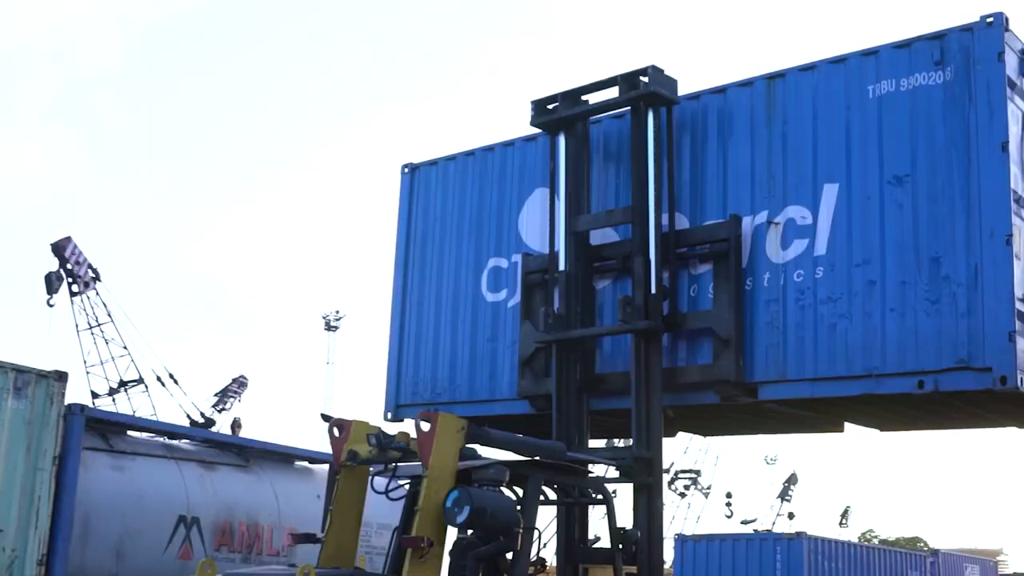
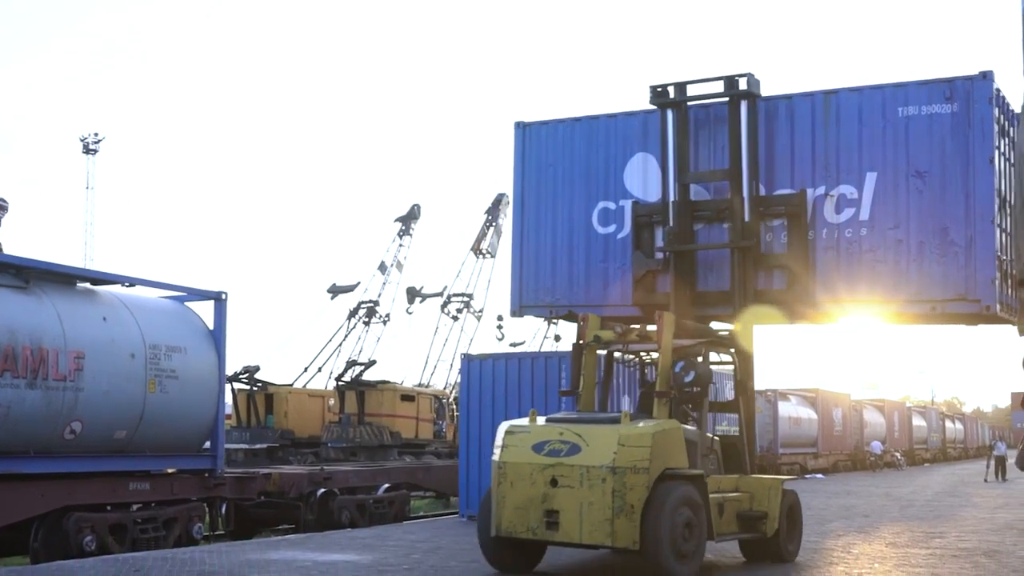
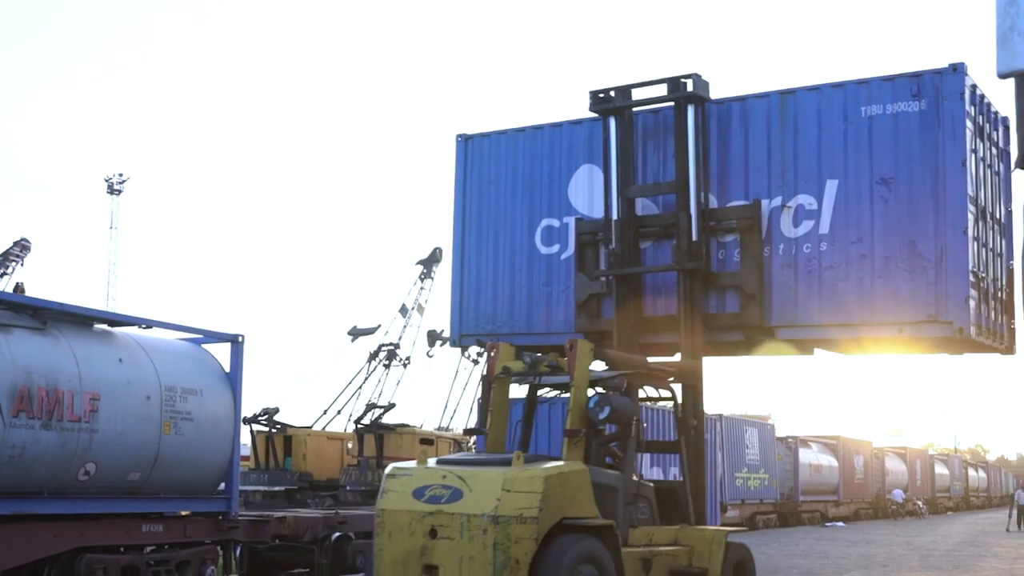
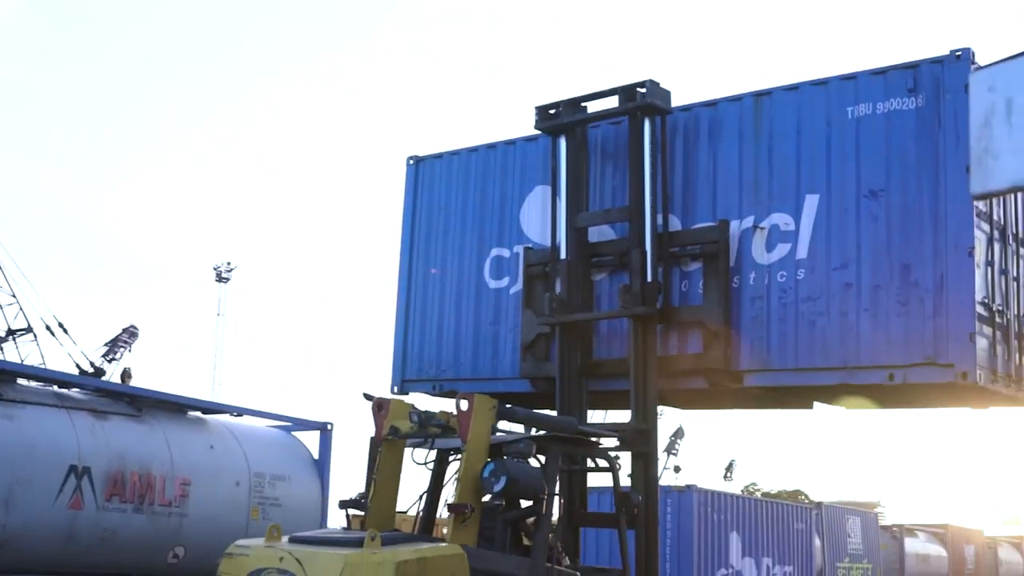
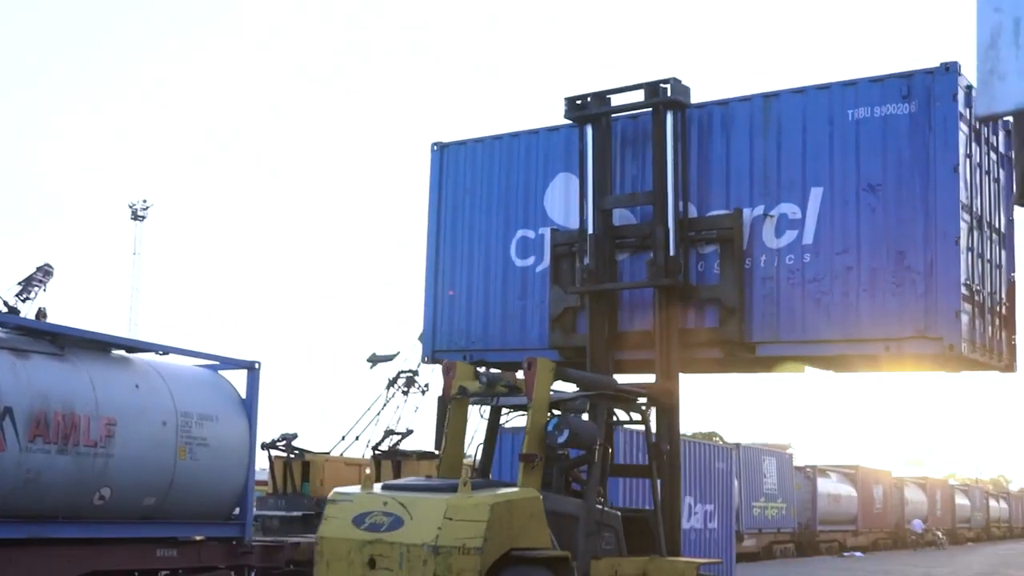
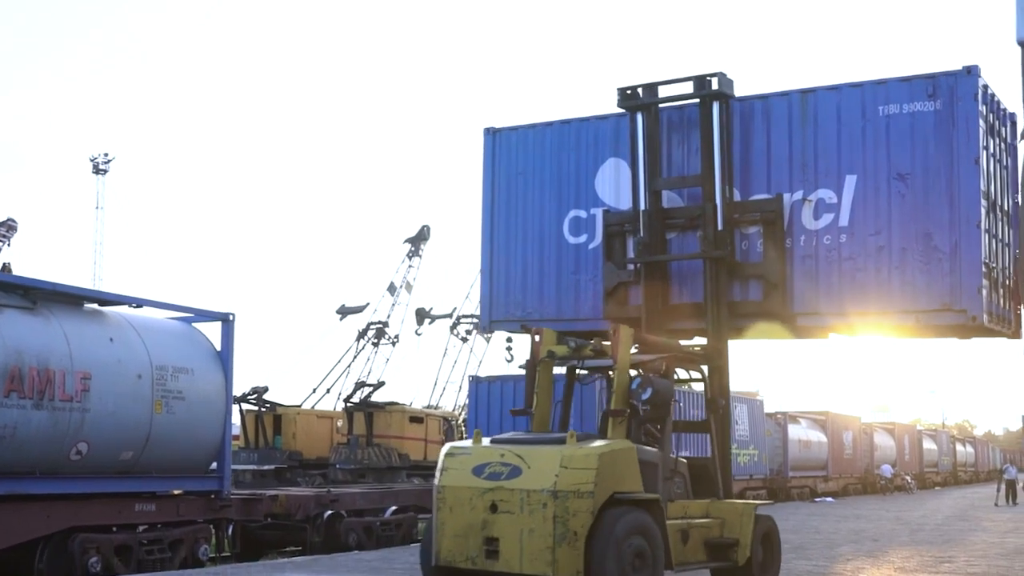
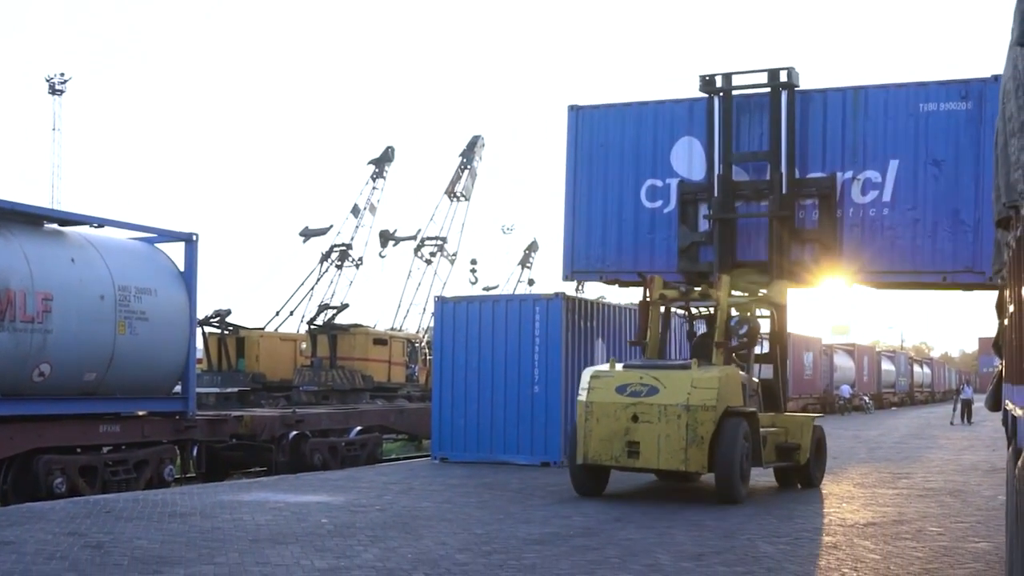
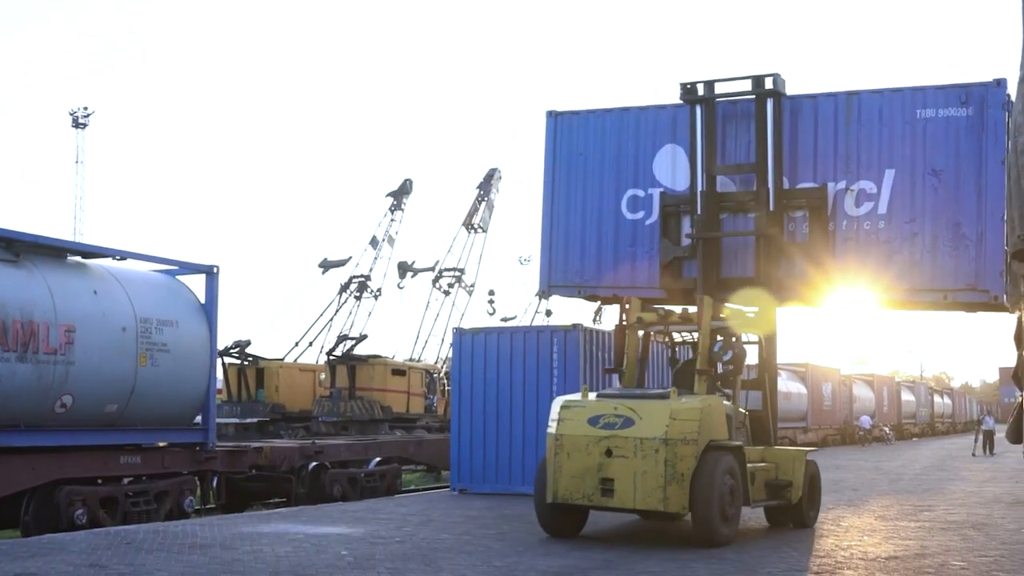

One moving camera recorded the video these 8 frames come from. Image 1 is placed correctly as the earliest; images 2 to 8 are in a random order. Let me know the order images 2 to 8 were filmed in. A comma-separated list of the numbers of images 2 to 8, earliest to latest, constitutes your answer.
4, 5, 3, 6, 2, 8, 7
